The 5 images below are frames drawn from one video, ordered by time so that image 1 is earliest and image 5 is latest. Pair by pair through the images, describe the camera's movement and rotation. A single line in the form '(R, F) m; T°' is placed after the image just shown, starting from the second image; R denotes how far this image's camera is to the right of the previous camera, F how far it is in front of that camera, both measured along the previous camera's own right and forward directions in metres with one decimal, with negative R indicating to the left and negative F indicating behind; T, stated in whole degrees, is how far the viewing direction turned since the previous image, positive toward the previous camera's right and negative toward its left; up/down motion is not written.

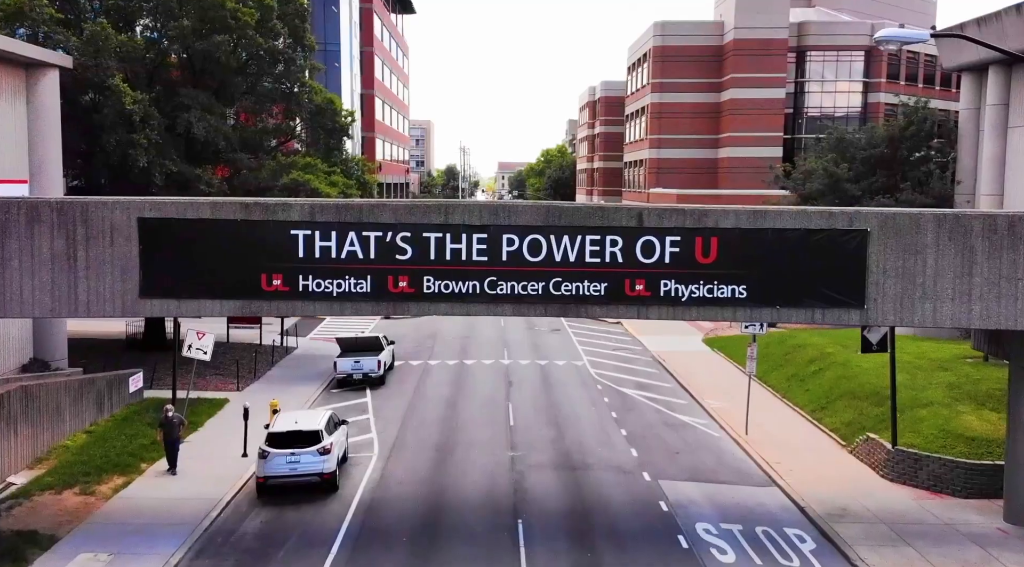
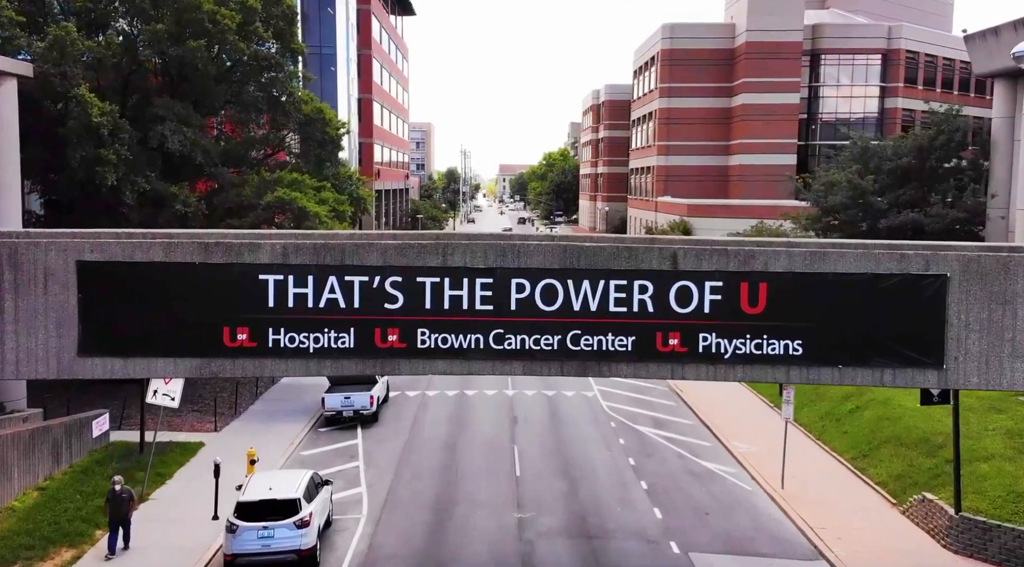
(-0.1, +2.0) m; 0°
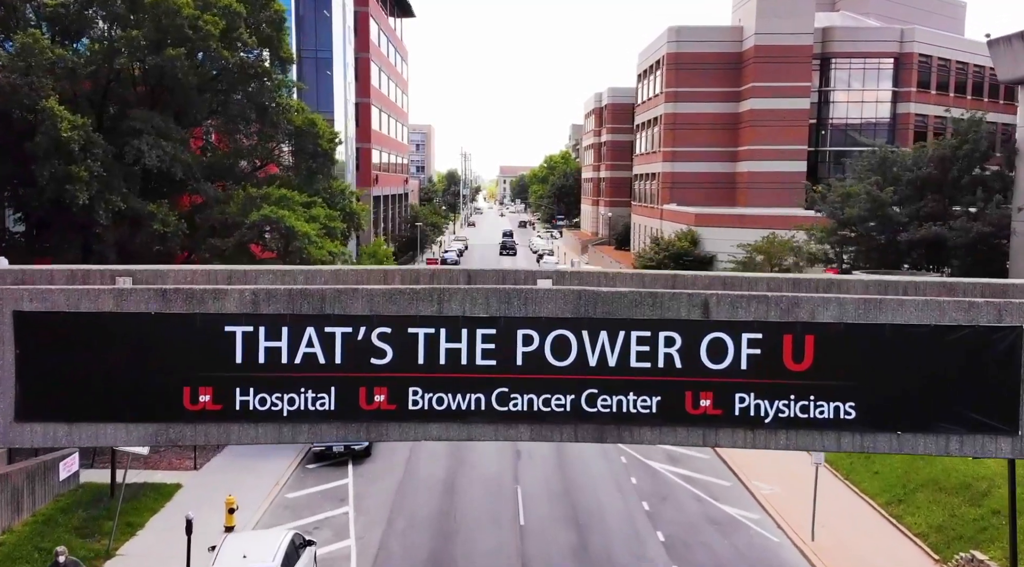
(-0.1, +1.4) m; 0°
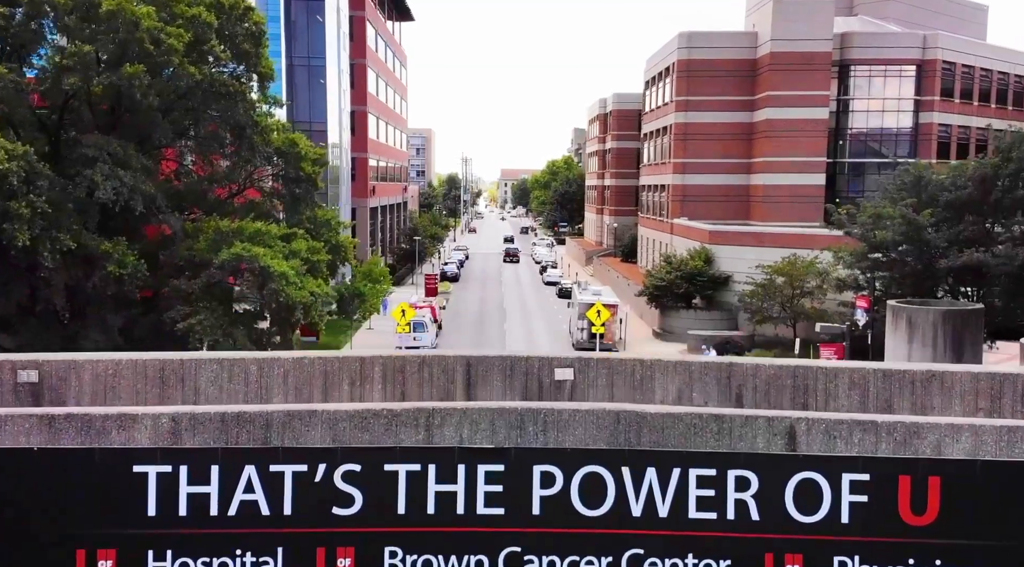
(-0.1, +2.4) m; 0°
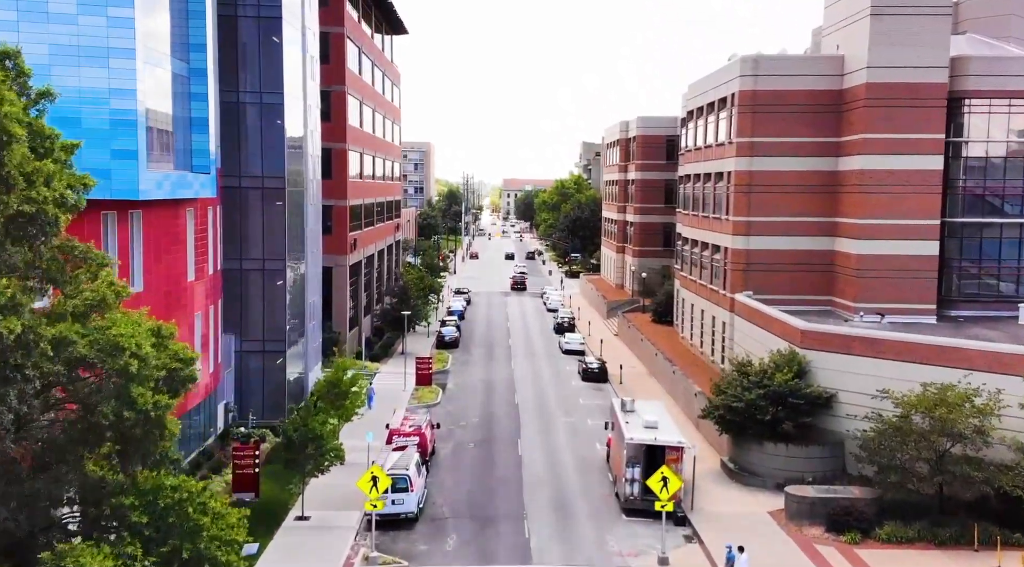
(-0.6, +11.0) m; 0°
